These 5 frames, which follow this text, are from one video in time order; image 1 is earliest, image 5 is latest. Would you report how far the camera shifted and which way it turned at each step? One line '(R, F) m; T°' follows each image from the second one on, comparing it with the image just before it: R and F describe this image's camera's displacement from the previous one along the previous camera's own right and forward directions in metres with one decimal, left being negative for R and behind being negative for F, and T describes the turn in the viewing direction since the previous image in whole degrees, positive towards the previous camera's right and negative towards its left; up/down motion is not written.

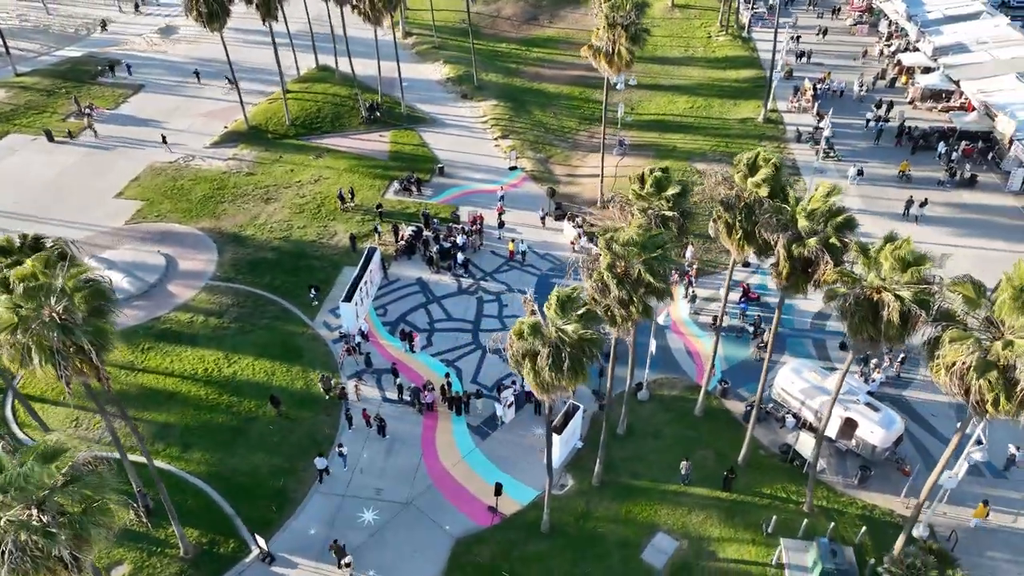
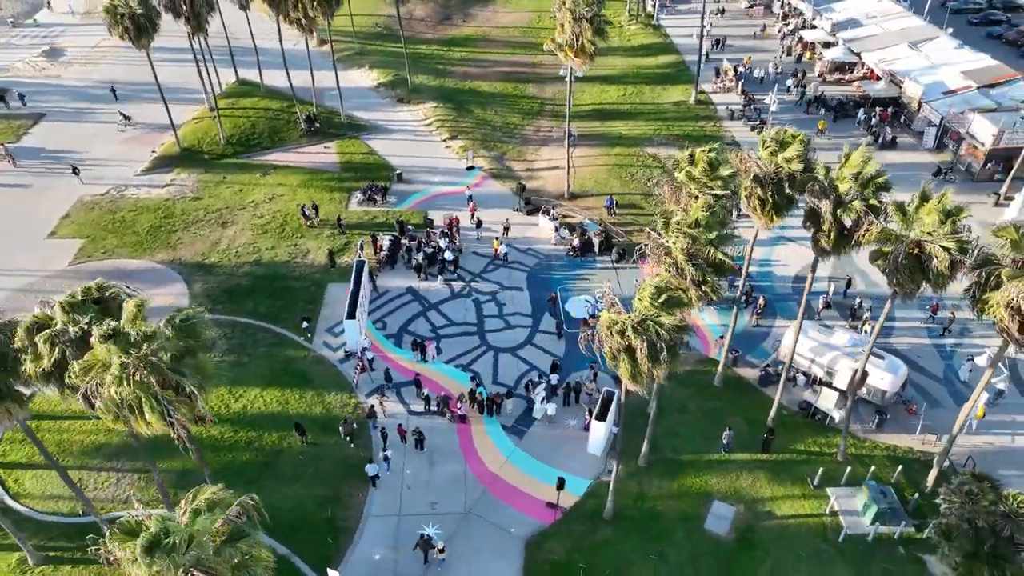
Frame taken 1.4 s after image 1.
(-5.6, +0.4) m; +9°
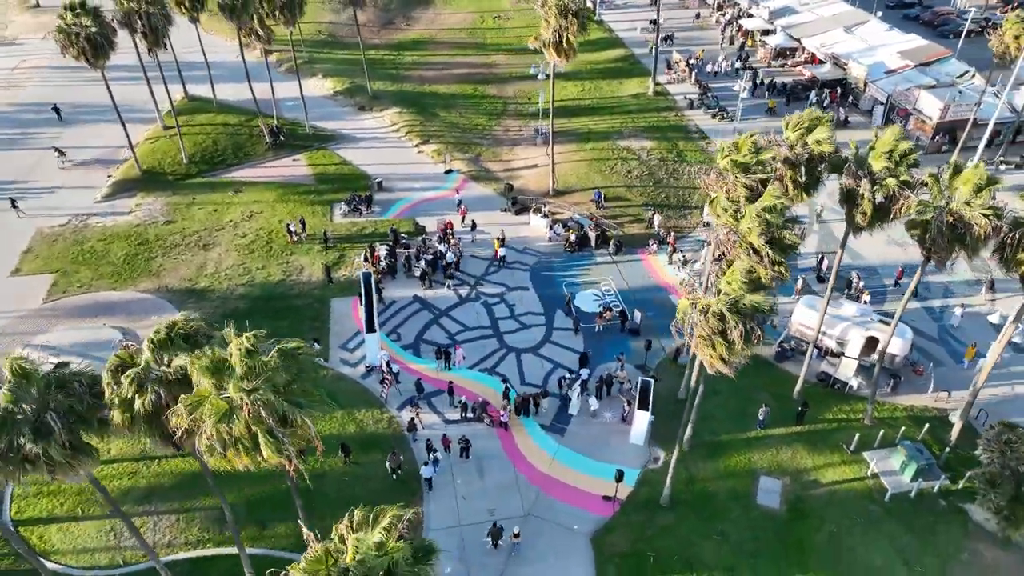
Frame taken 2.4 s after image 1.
(-4.6, +0.3) m; +6°
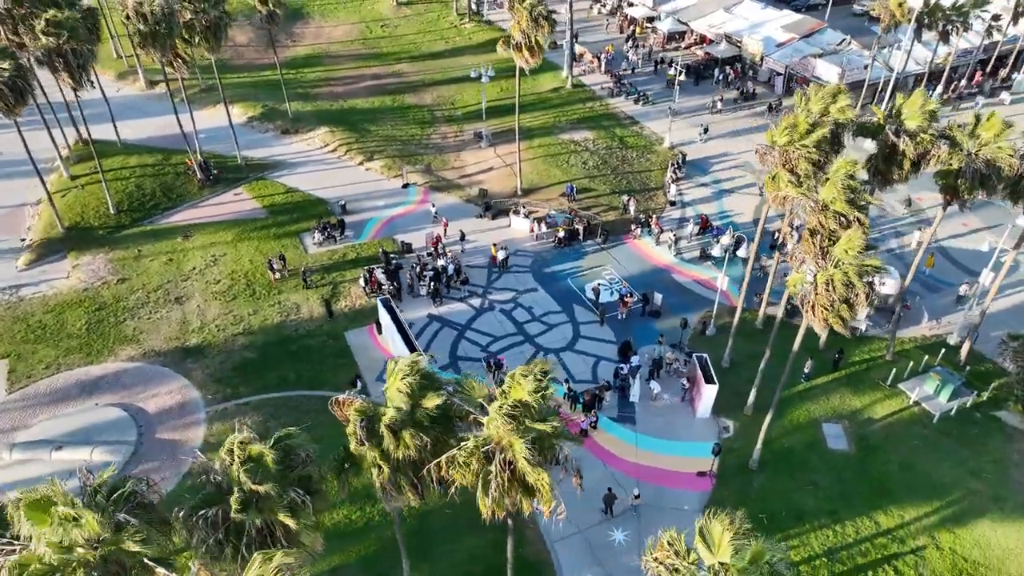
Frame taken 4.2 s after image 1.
(-8.7, +1.2) m; +12°
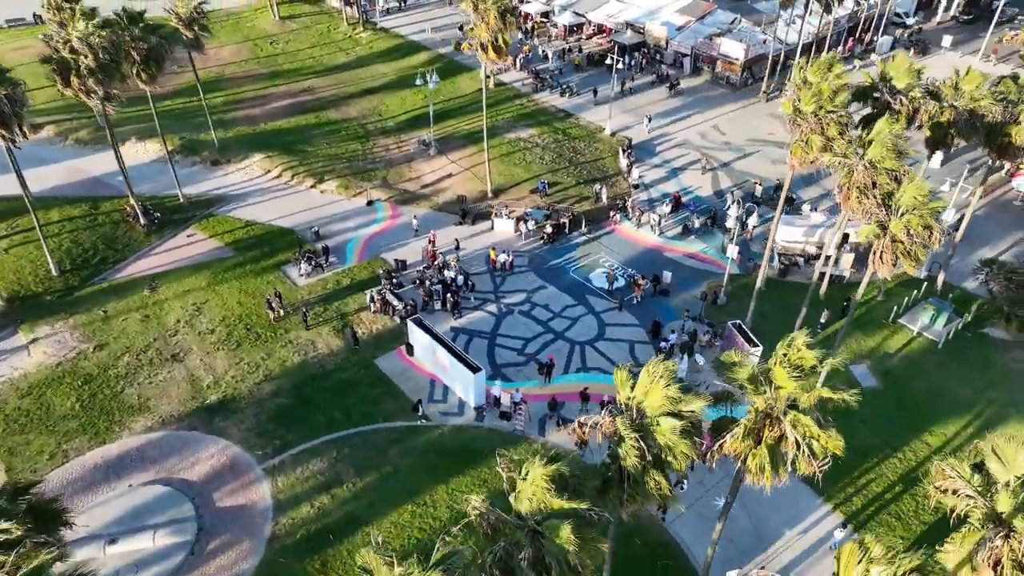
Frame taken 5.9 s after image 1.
(-8.4, +1.0) m; +11°
